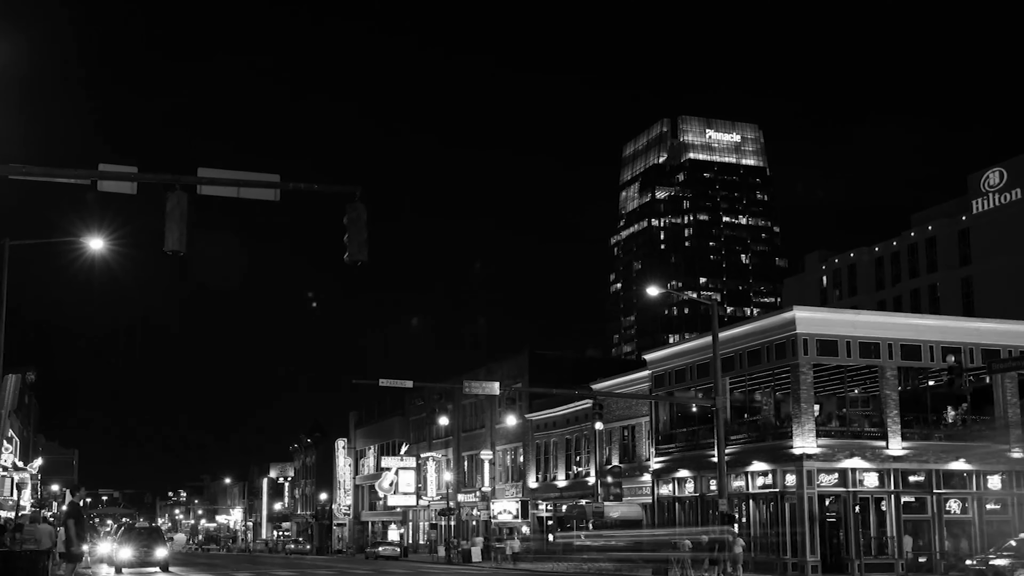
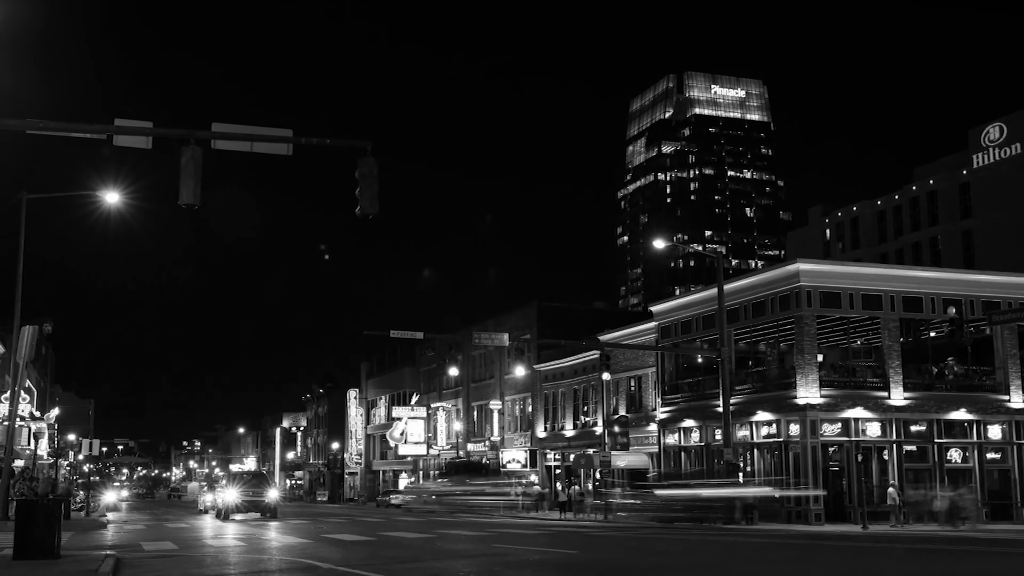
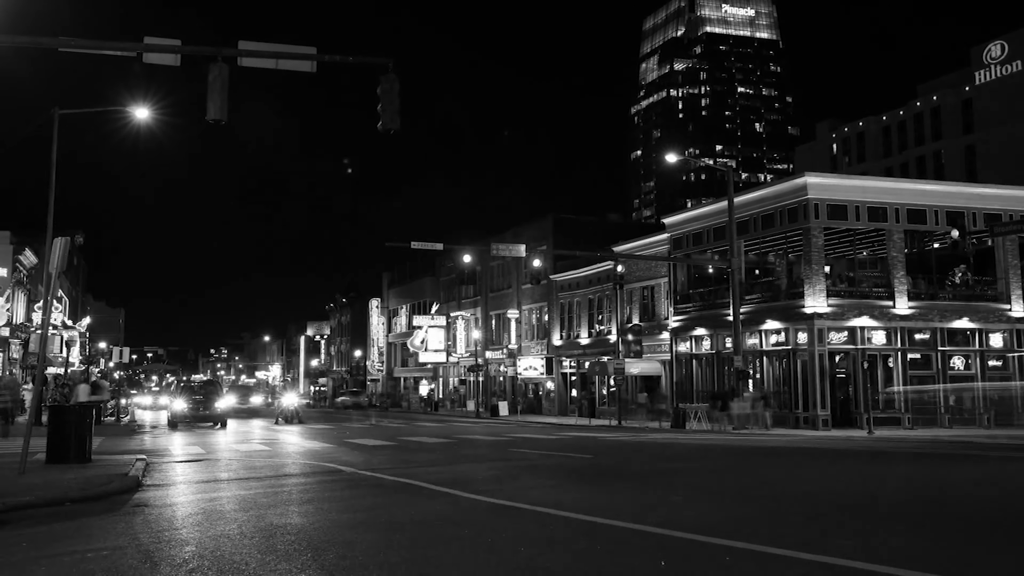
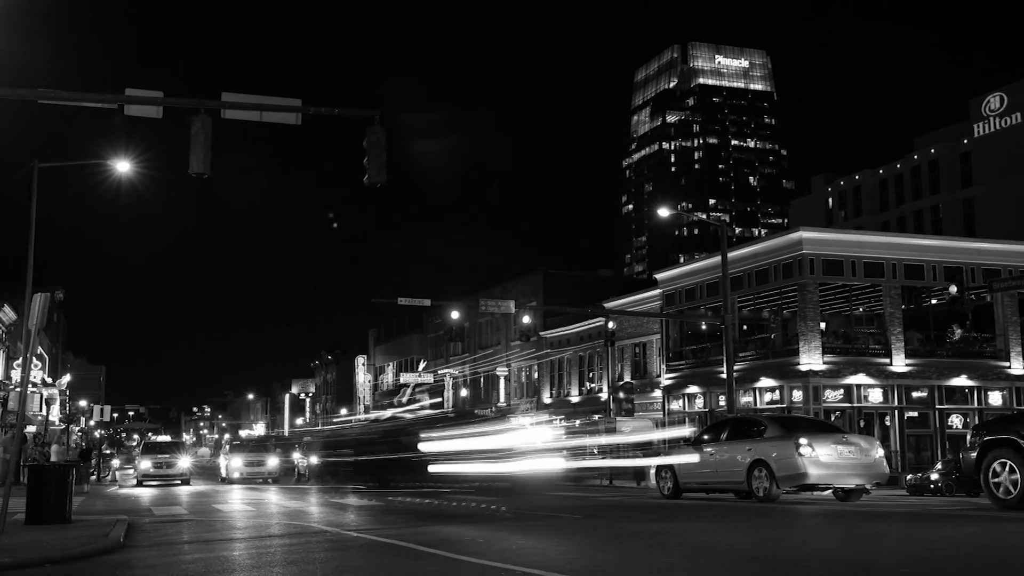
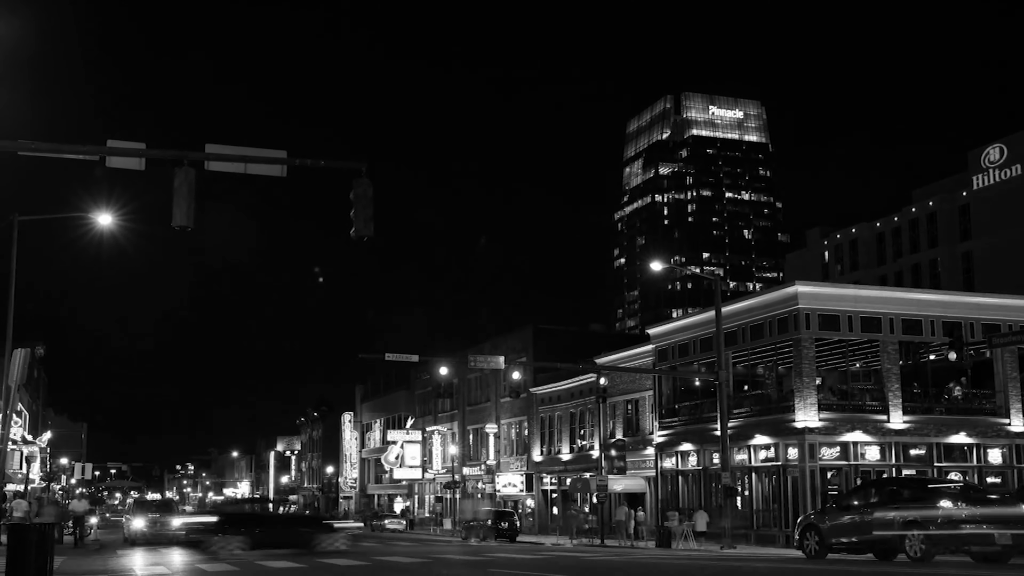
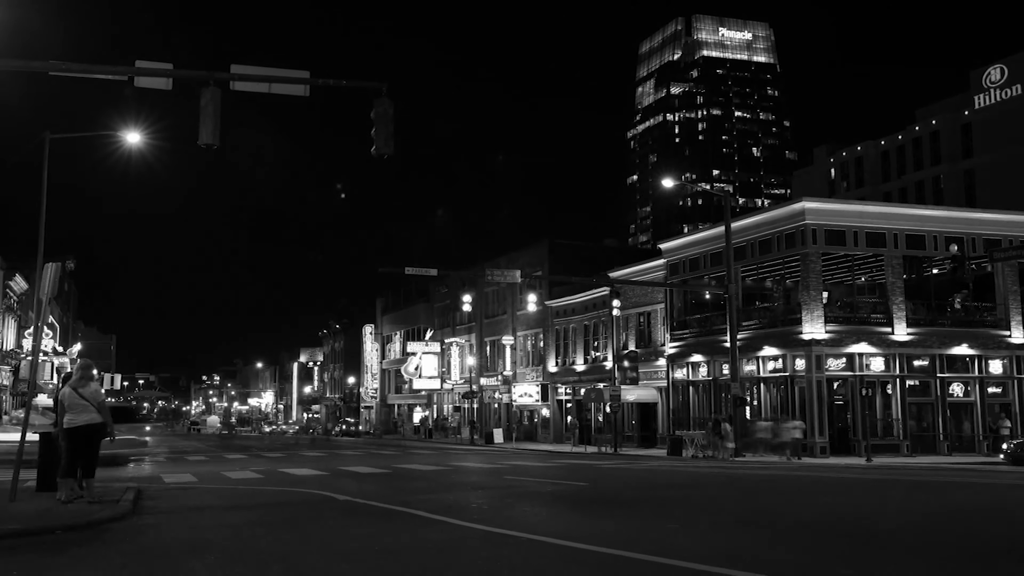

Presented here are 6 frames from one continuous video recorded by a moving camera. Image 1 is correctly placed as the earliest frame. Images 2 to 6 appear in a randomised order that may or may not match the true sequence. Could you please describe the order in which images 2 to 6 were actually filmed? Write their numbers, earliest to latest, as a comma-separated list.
5, 2, 4, 6, 3
